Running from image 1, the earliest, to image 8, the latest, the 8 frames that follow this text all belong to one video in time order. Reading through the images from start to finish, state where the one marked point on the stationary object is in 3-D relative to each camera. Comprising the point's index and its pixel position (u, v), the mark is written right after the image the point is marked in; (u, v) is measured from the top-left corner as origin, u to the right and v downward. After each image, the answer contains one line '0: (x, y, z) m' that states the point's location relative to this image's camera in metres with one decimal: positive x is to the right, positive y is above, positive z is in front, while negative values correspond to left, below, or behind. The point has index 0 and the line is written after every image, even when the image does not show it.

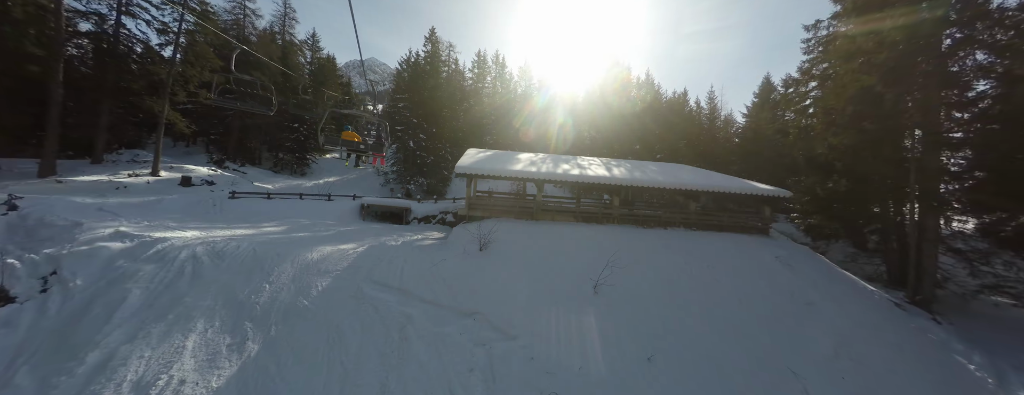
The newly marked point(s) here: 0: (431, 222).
0: (-3.9, -1.2, +14.0) m
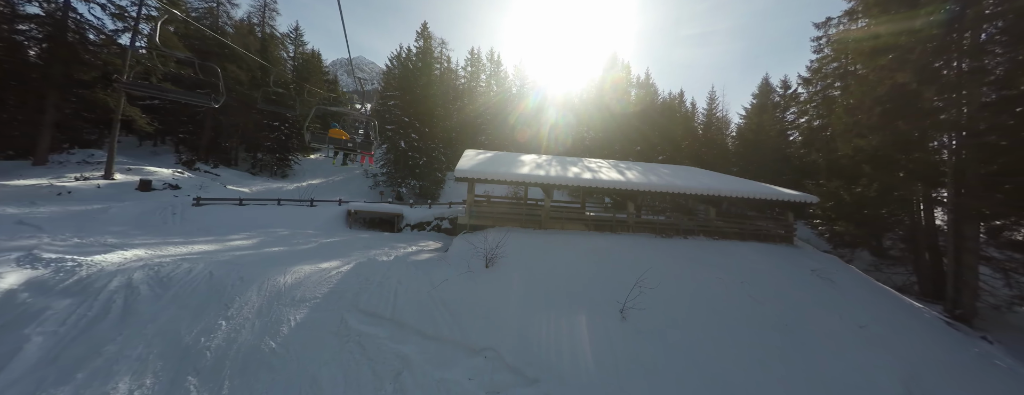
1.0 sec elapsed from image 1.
0: (-3.8, -1.4, +12.8) m
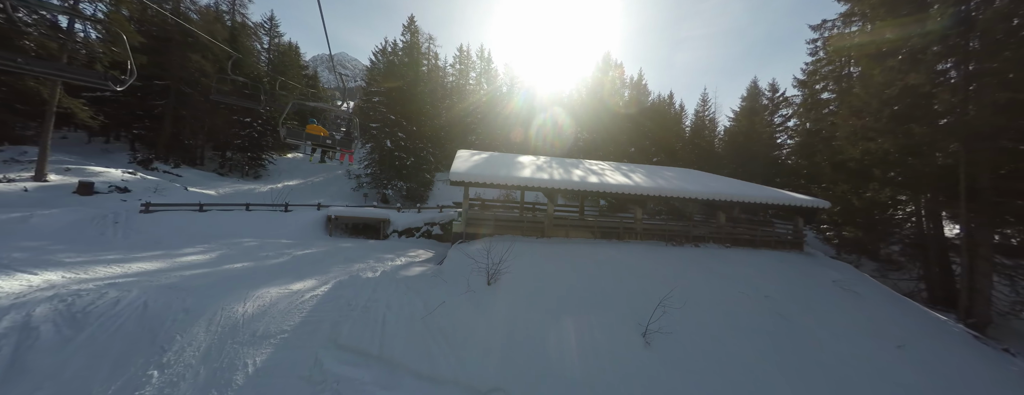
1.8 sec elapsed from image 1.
0: (-4.0, -1.5, +11.8) m
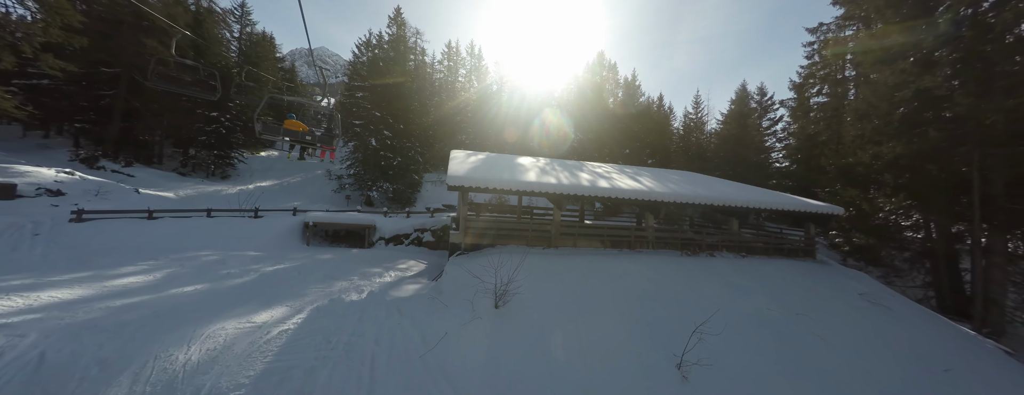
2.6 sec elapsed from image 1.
0: (-4.0, -1.7, +10.7) m
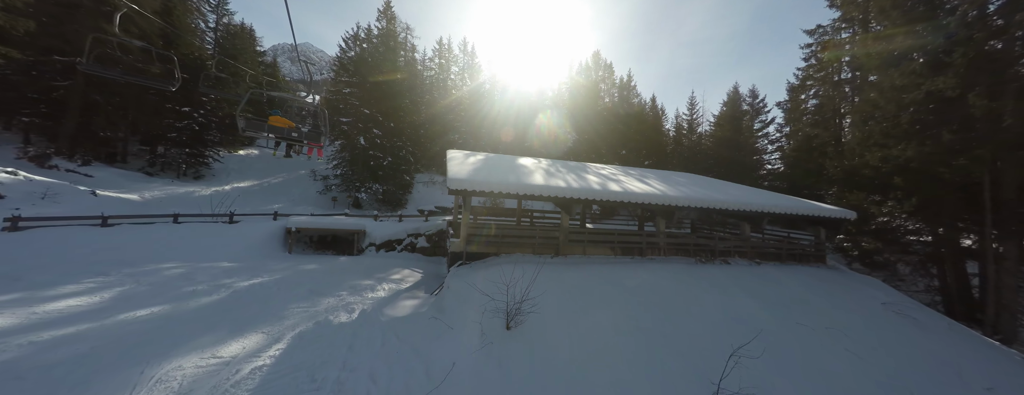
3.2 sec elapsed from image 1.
0: (-4.0, -1.8, +10.0) m
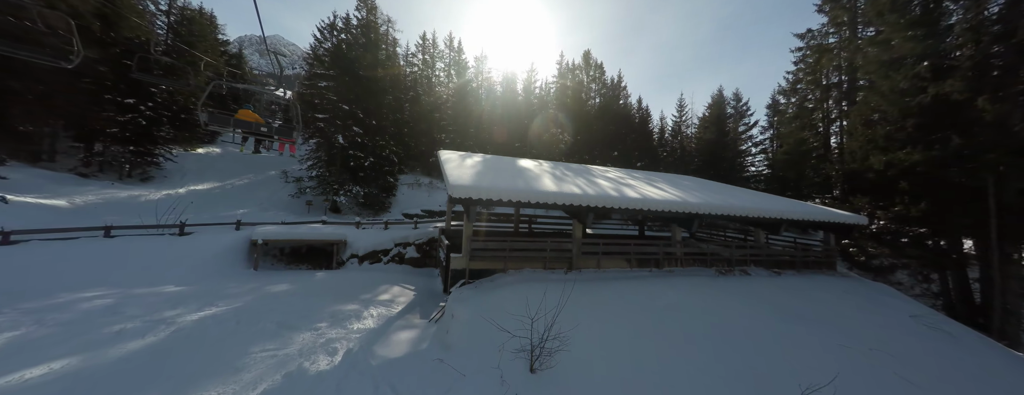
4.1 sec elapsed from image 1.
0: (-4.0, -2.0, +8.9) m
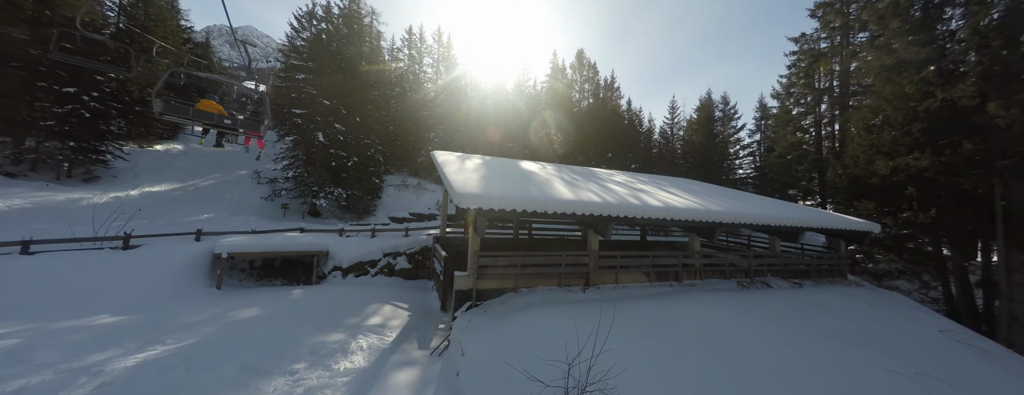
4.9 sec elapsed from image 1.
0: (-3.9, -2.1, +7.9) m
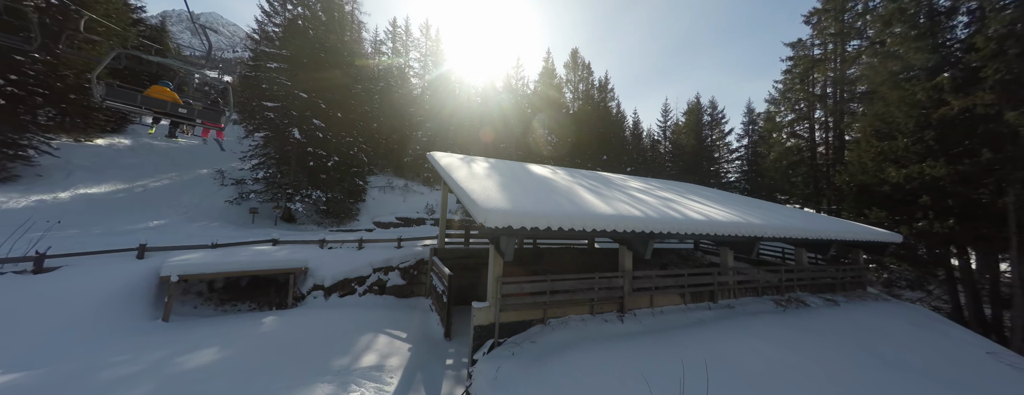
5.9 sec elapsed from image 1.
0: (-3.7, -2.3, +6.8) m
